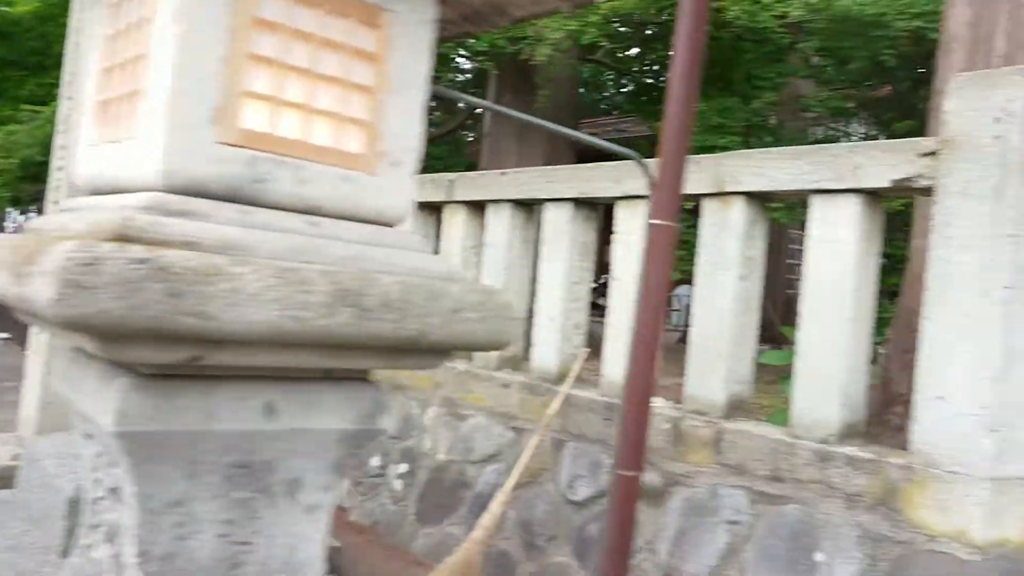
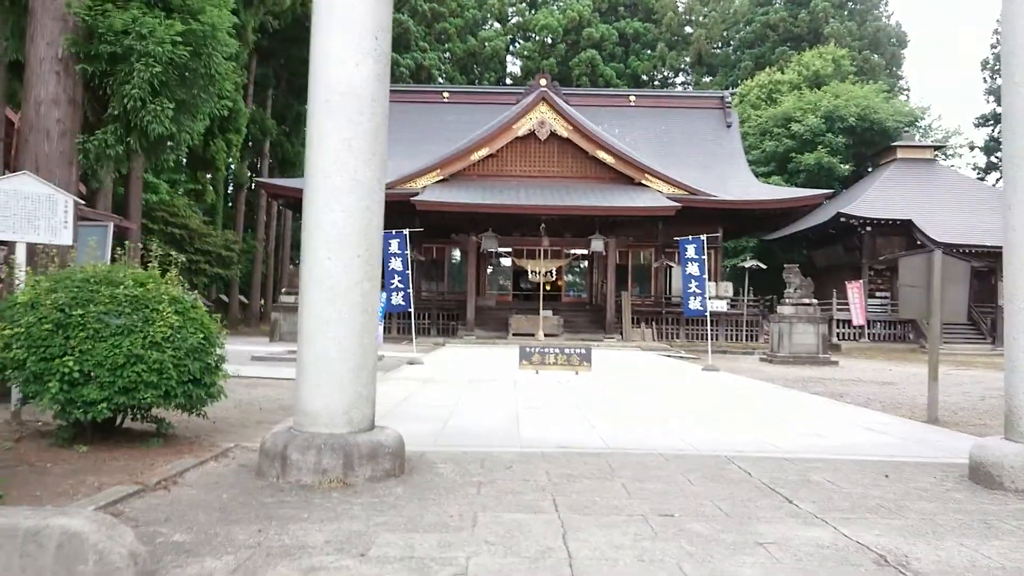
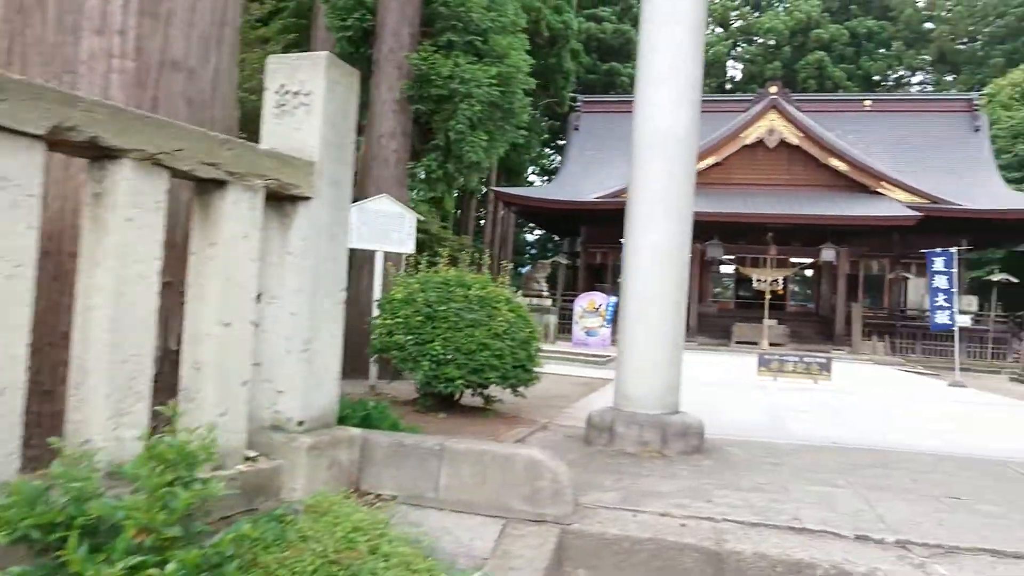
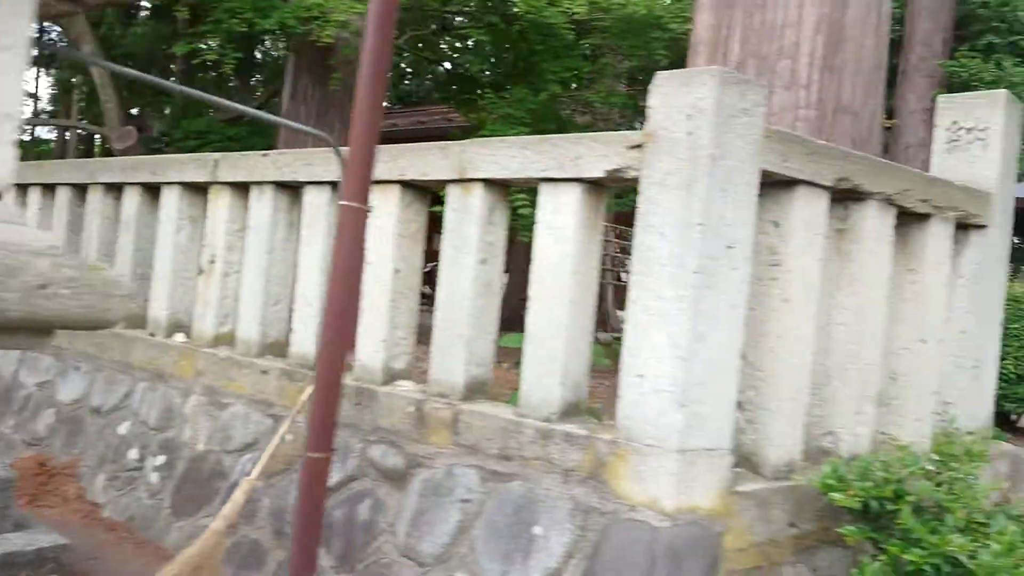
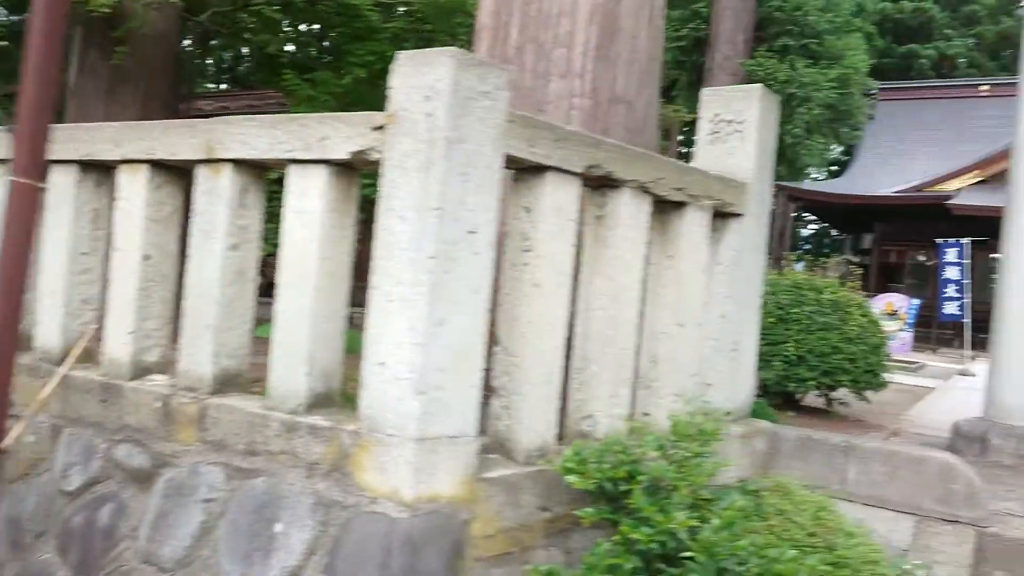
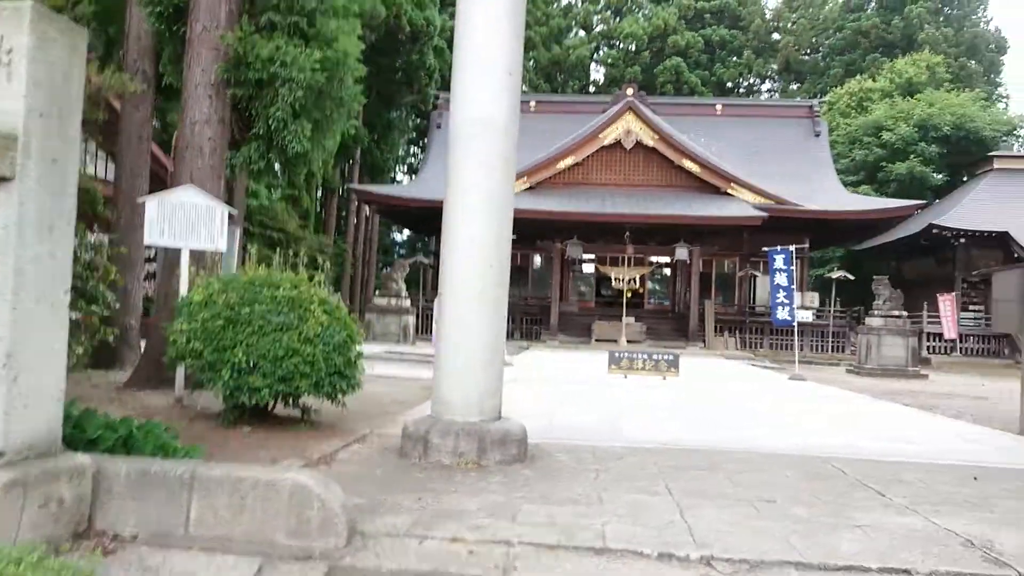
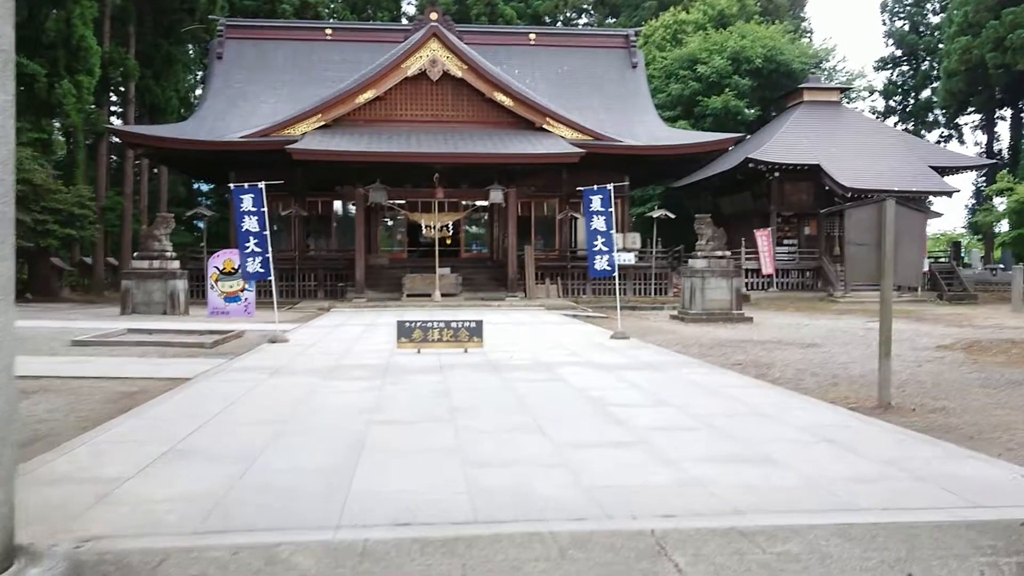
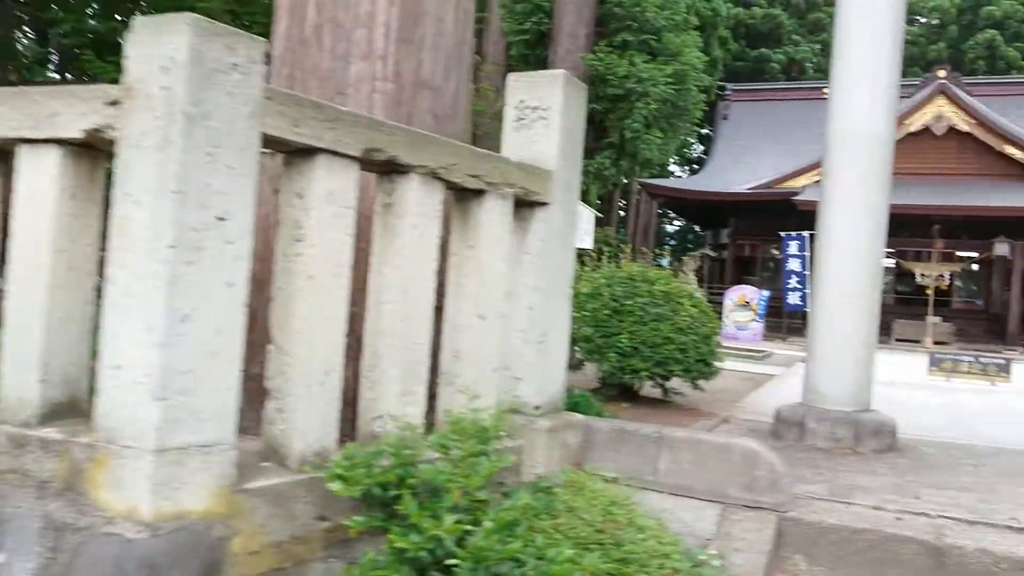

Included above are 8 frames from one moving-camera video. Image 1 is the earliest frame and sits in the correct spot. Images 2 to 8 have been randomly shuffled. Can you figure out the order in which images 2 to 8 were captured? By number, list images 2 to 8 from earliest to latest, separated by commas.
4, 5, 8, 3, 6, 2, 7
